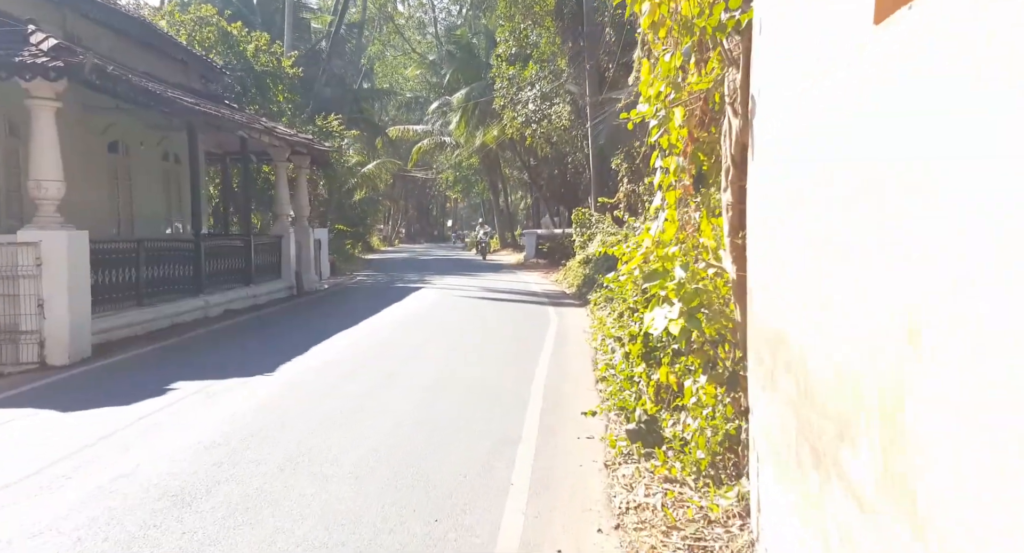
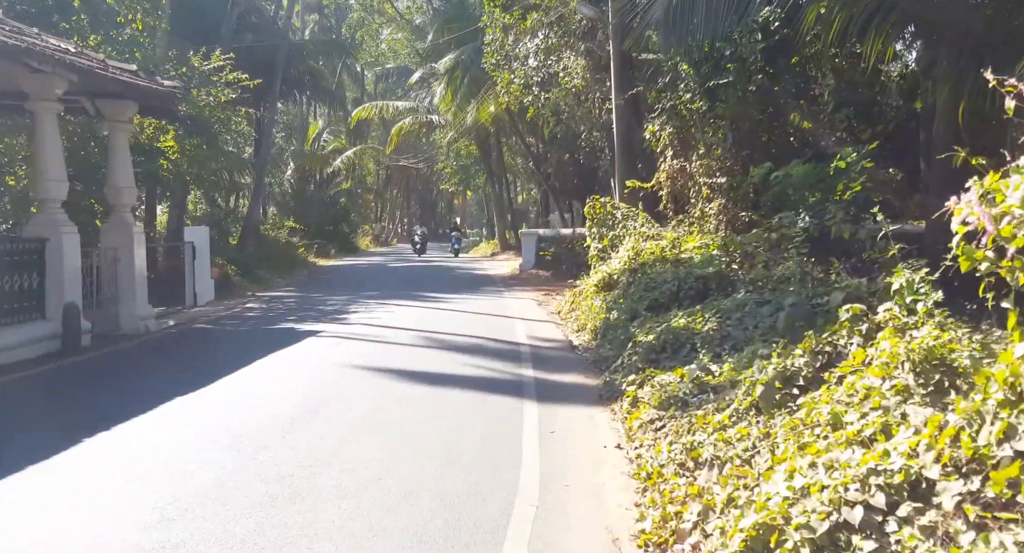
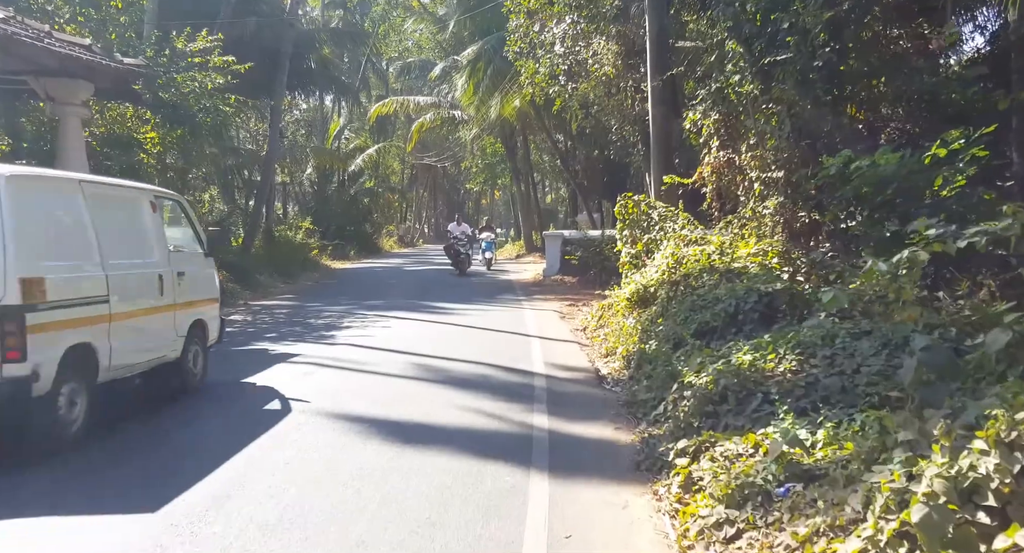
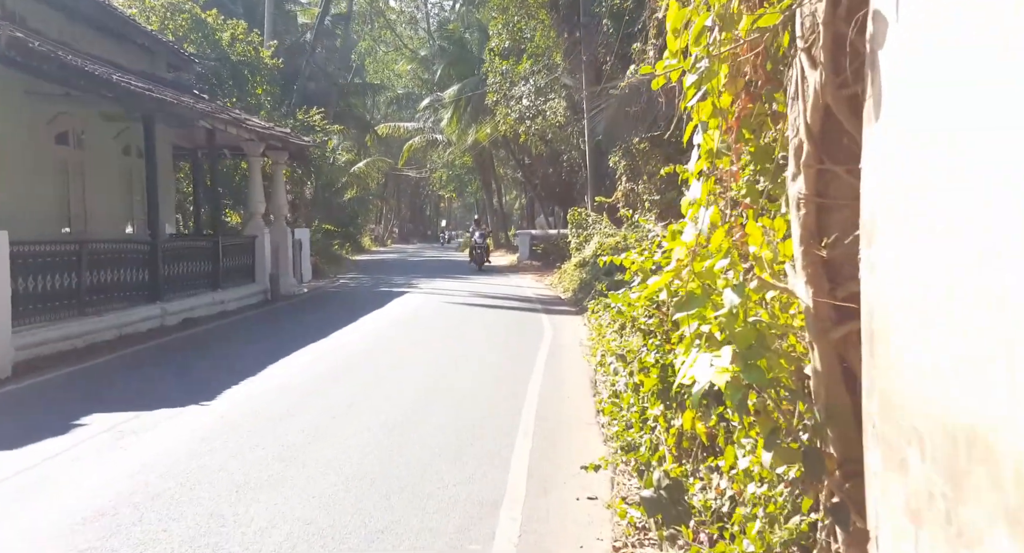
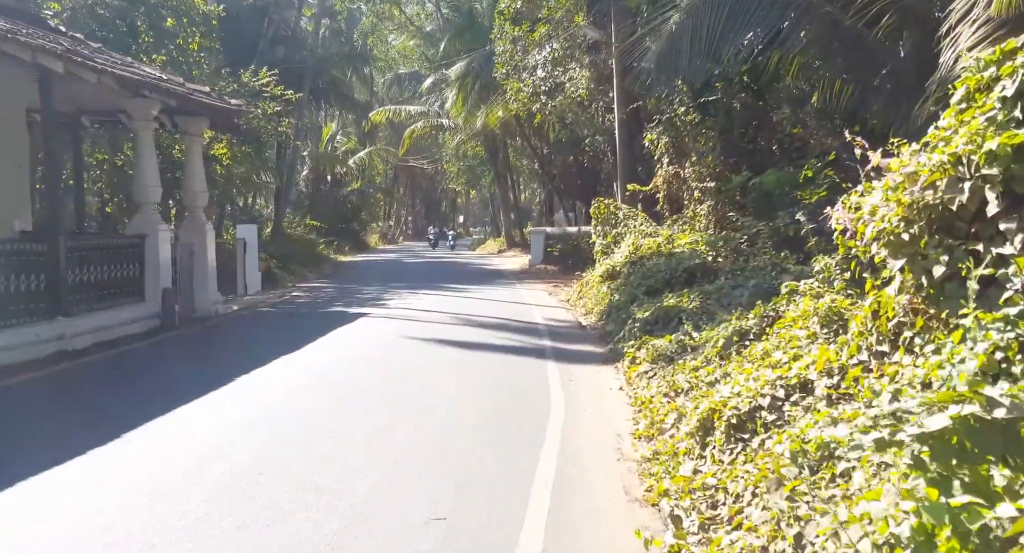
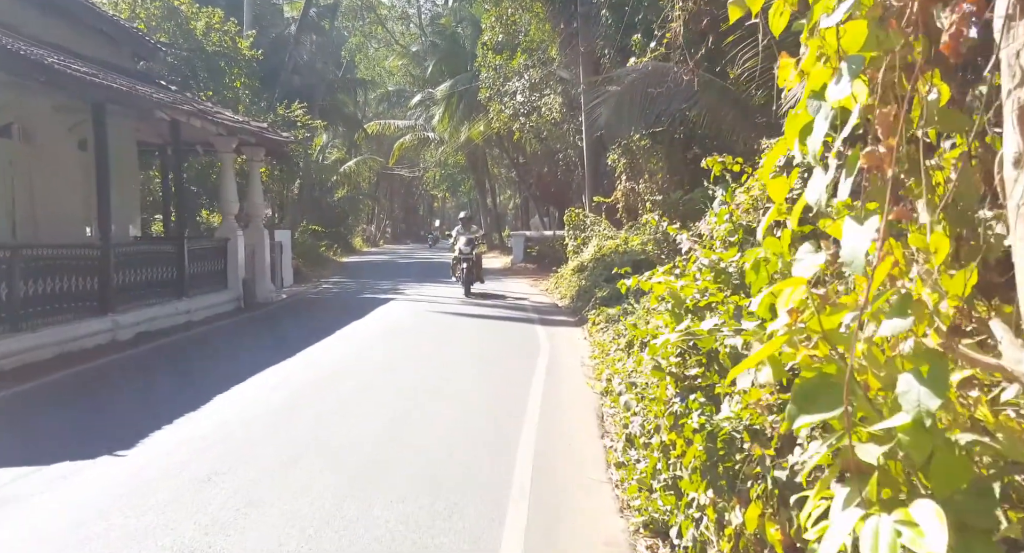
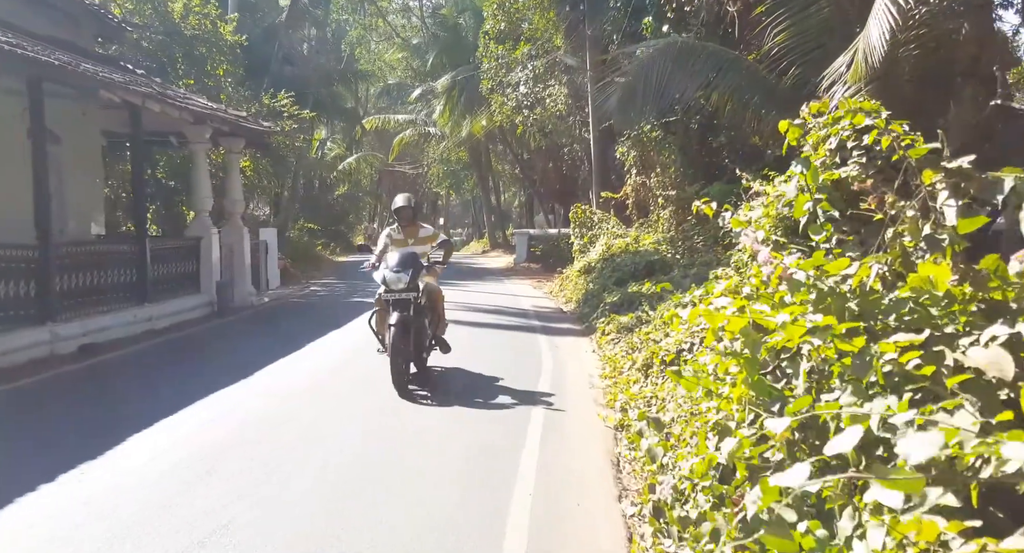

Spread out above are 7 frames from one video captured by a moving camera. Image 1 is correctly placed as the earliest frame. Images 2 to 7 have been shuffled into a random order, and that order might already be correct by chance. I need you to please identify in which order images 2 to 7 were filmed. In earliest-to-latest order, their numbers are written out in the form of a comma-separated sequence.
4, 6, 7, 5, 2, 3
